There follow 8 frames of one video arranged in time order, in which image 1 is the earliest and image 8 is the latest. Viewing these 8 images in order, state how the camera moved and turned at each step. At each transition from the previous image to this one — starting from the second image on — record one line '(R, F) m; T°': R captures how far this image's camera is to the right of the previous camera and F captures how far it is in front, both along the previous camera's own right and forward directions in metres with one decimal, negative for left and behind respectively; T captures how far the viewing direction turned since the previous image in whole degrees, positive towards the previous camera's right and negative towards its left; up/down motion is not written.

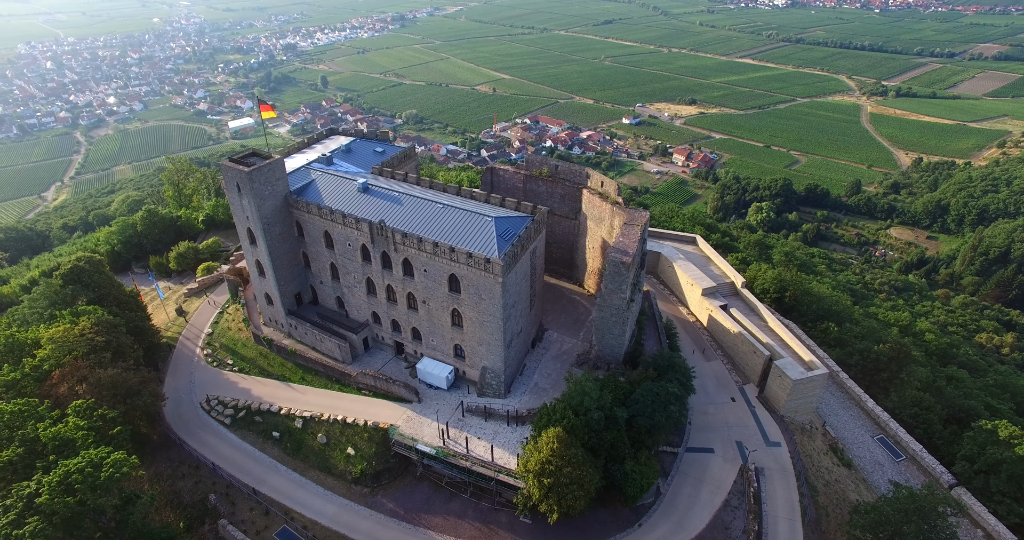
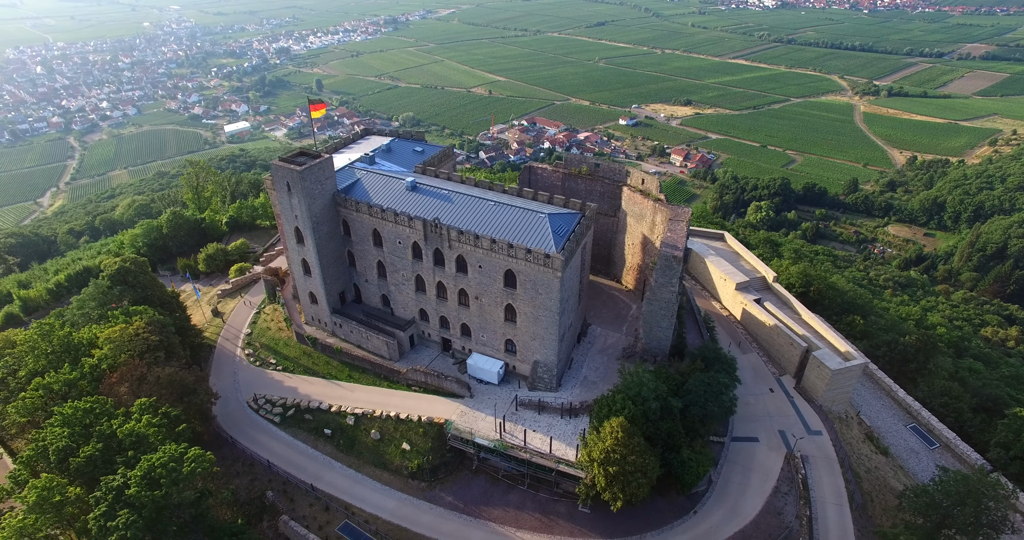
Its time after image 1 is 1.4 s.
(-3.6, -0.6) m; +1°
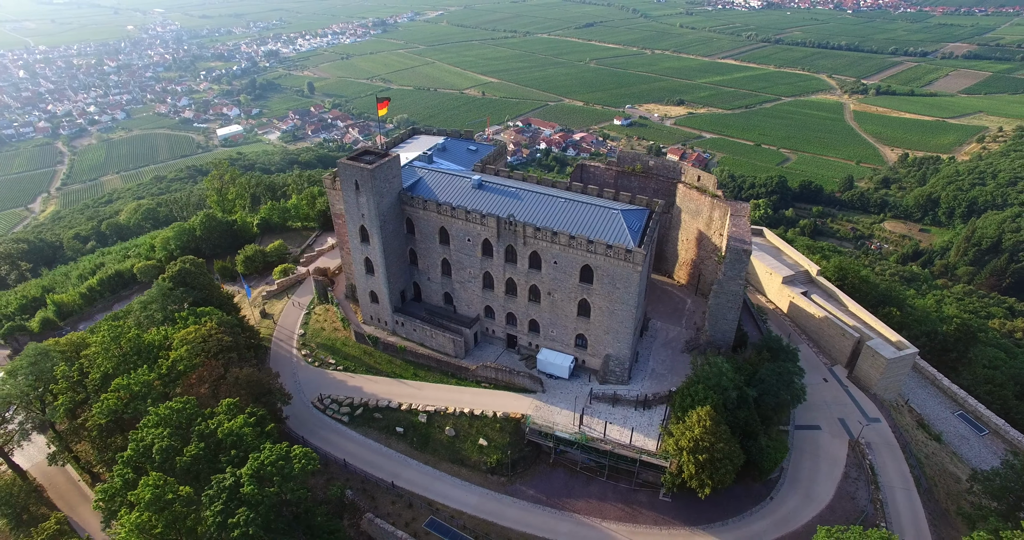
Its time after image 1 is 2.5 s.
(-5.2, -0.4) m; +1°
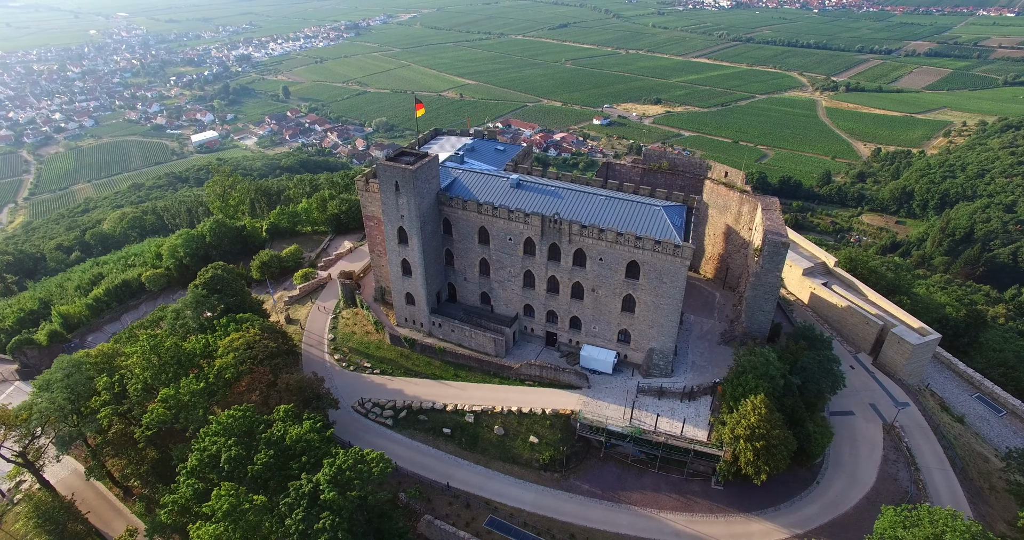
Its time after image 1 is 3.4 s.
(-4.3, -0.2) m; +2°
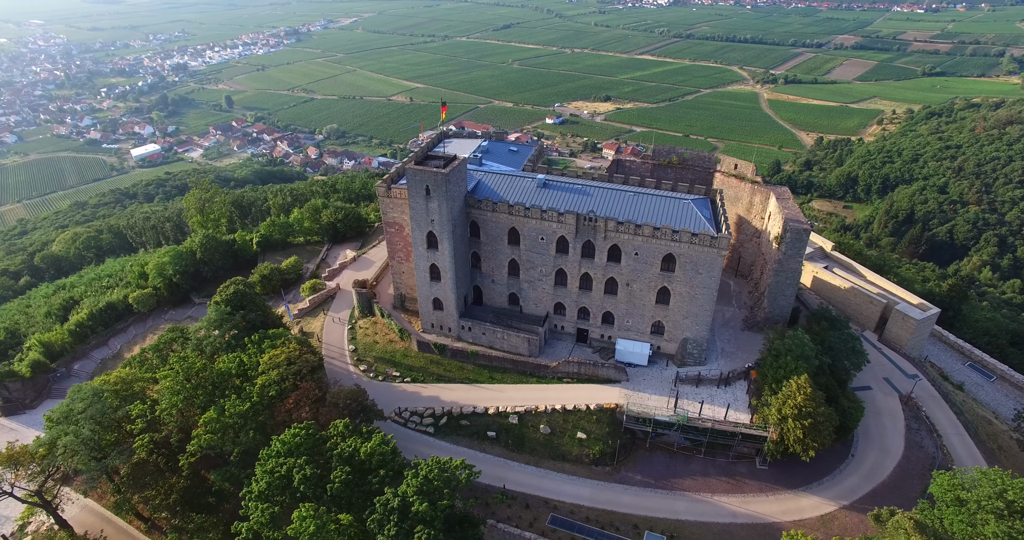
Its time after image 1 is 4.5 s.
(-5.3, +0.1) m; +5°
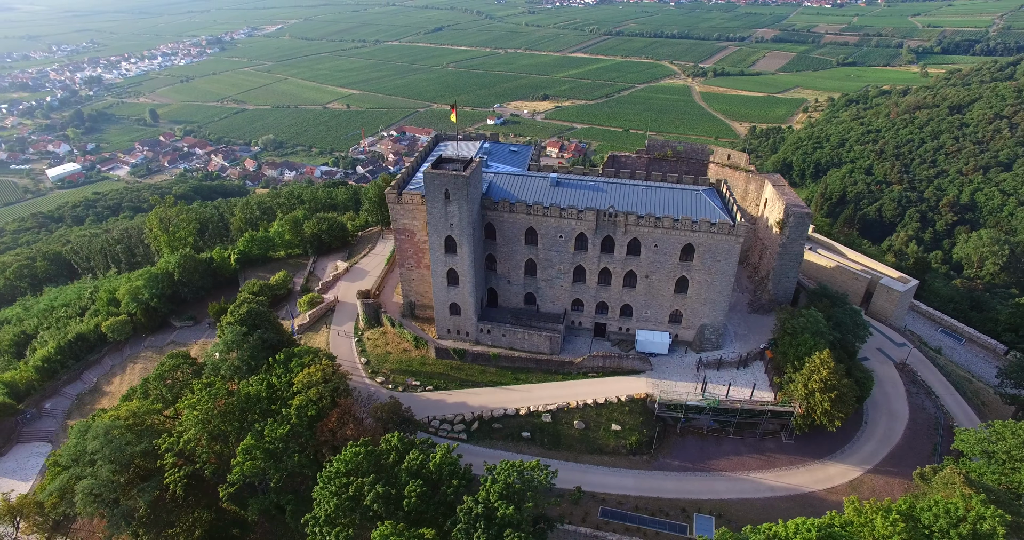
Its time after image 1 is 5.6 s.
(-5.1, +0.2) m; +6°
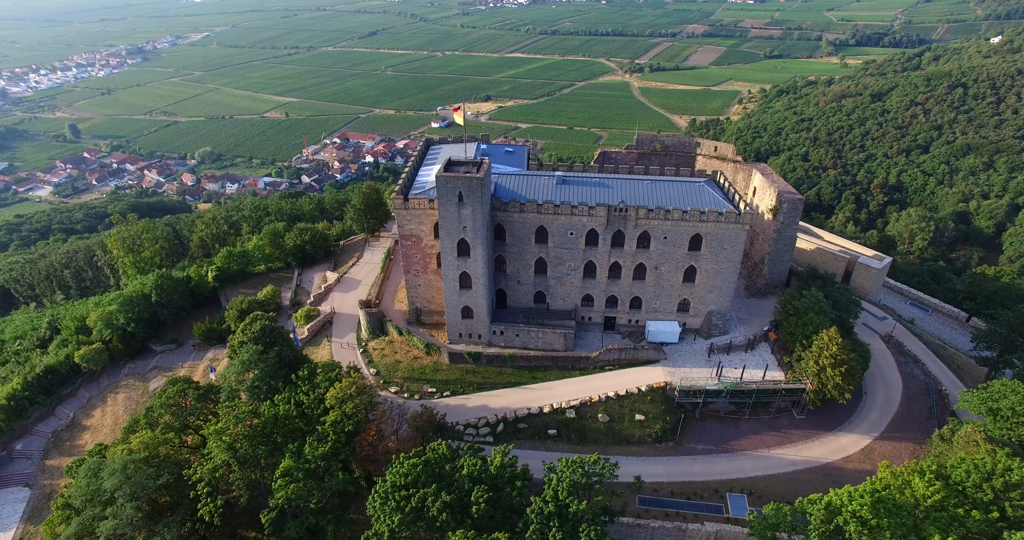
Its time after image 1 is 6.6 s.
(-4.4, +0.1) m; +5°
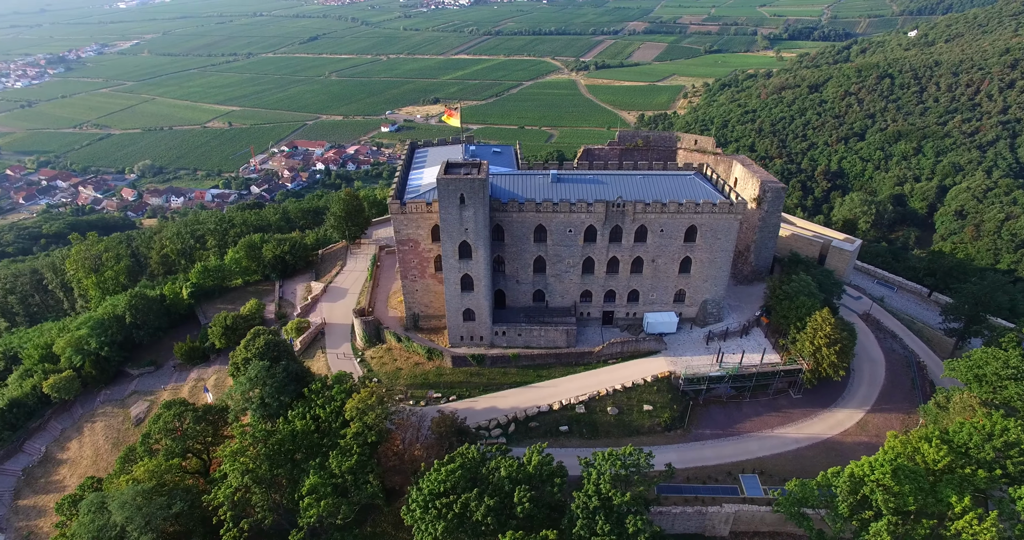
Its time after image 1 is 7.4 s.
(-3.1, +0.1) m; +5°
